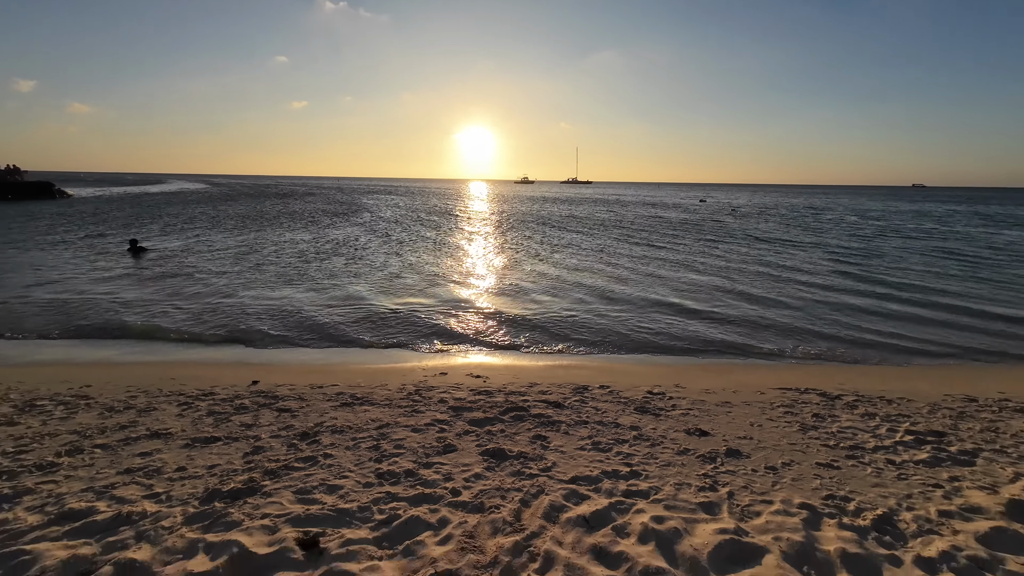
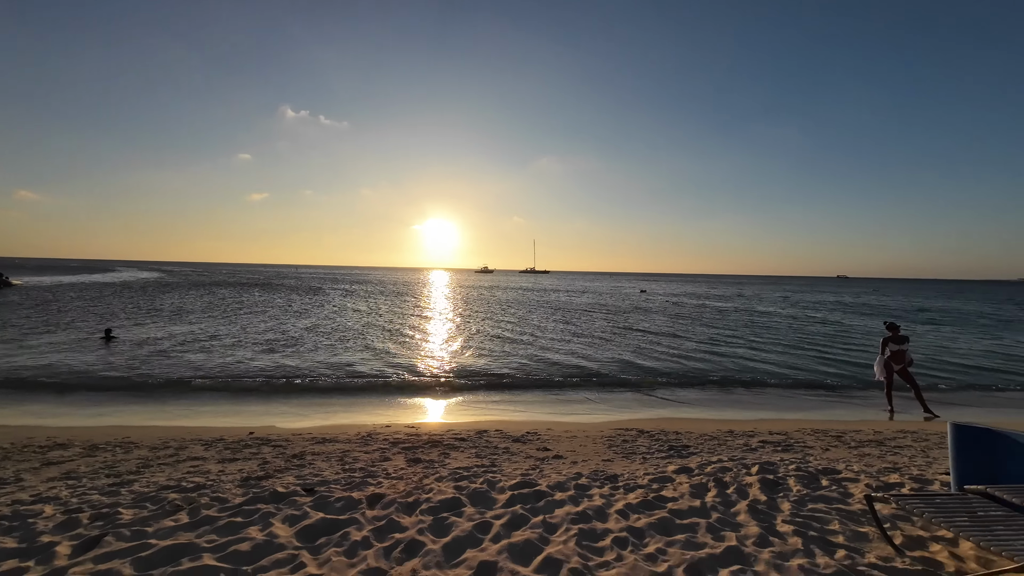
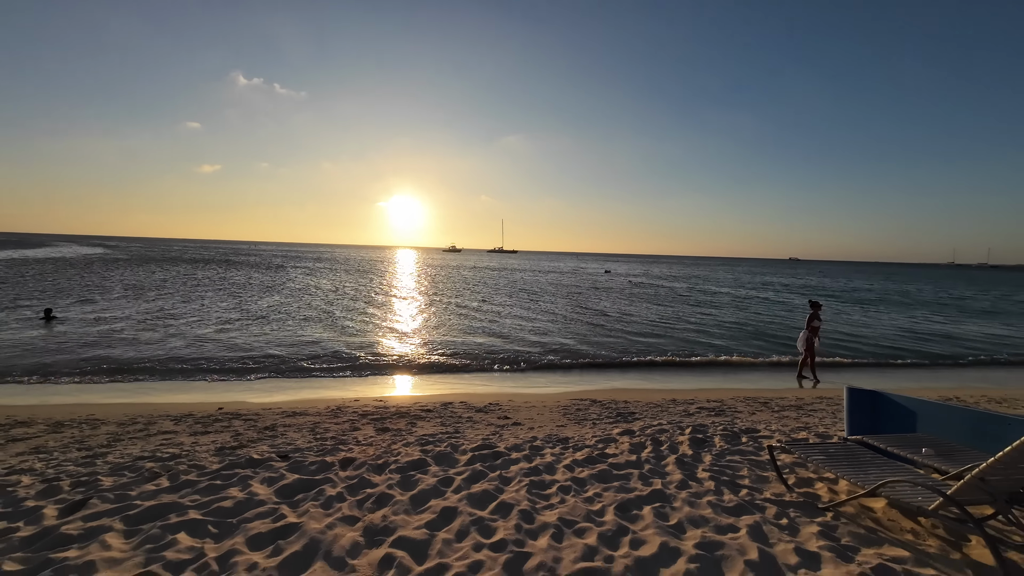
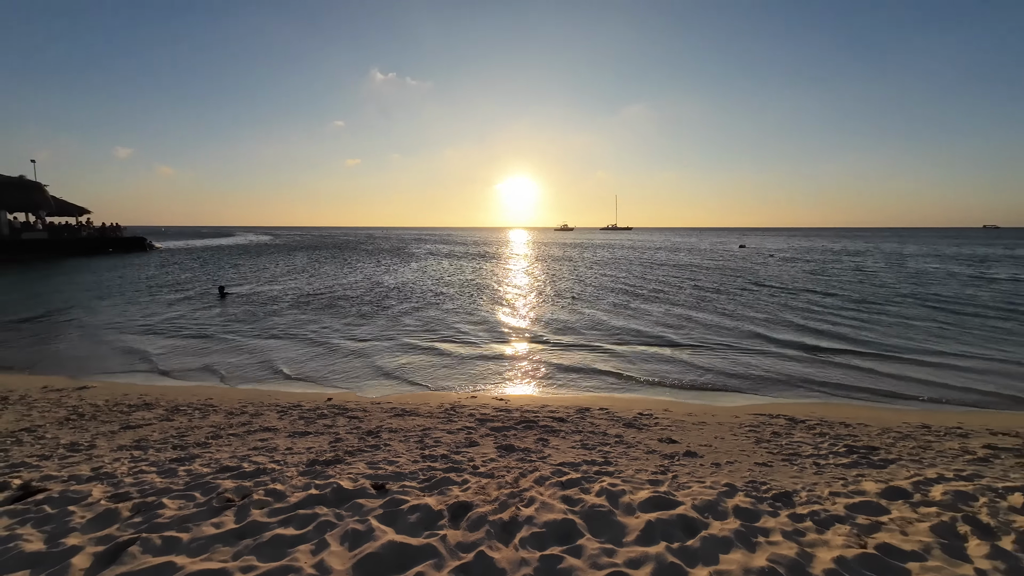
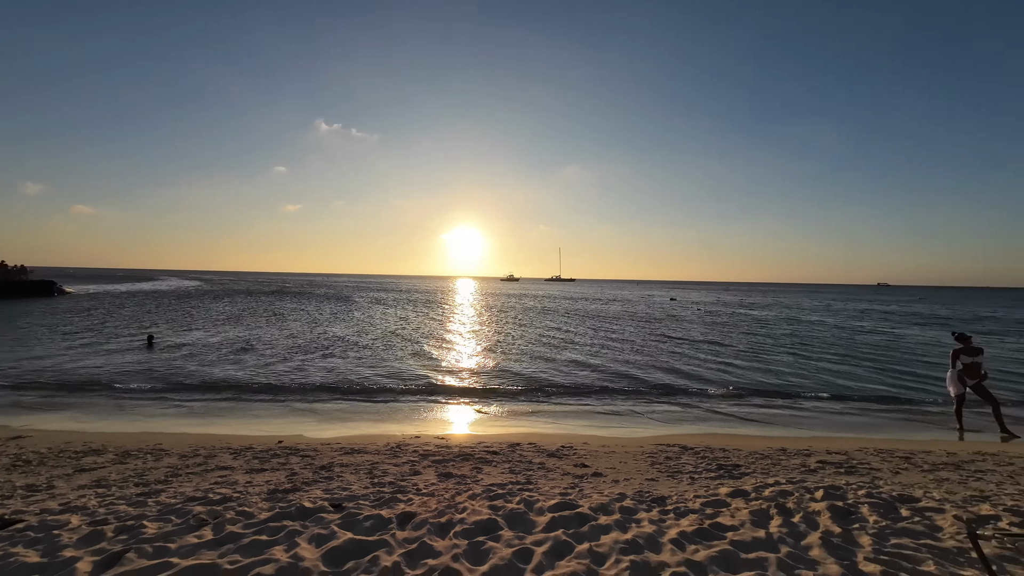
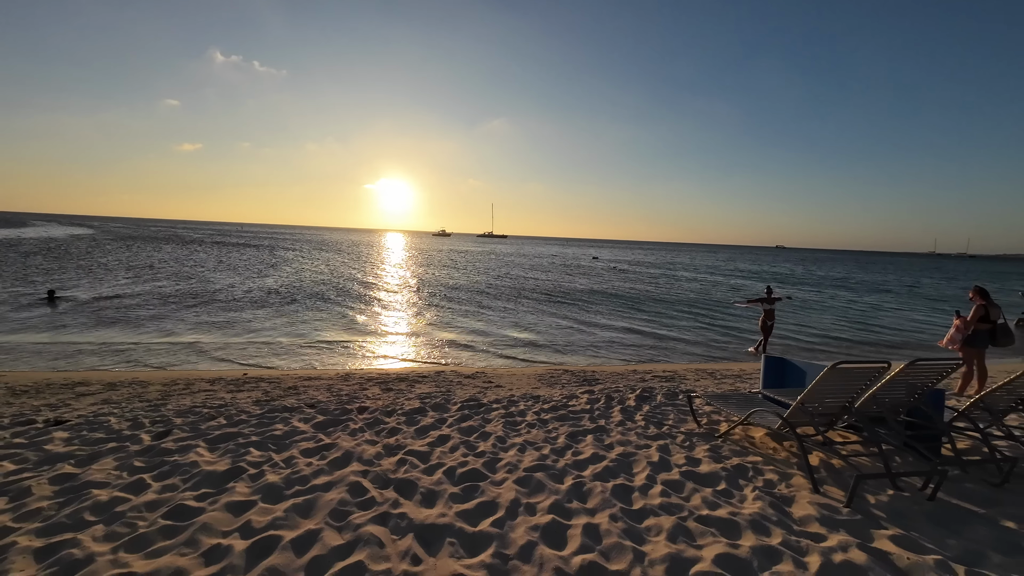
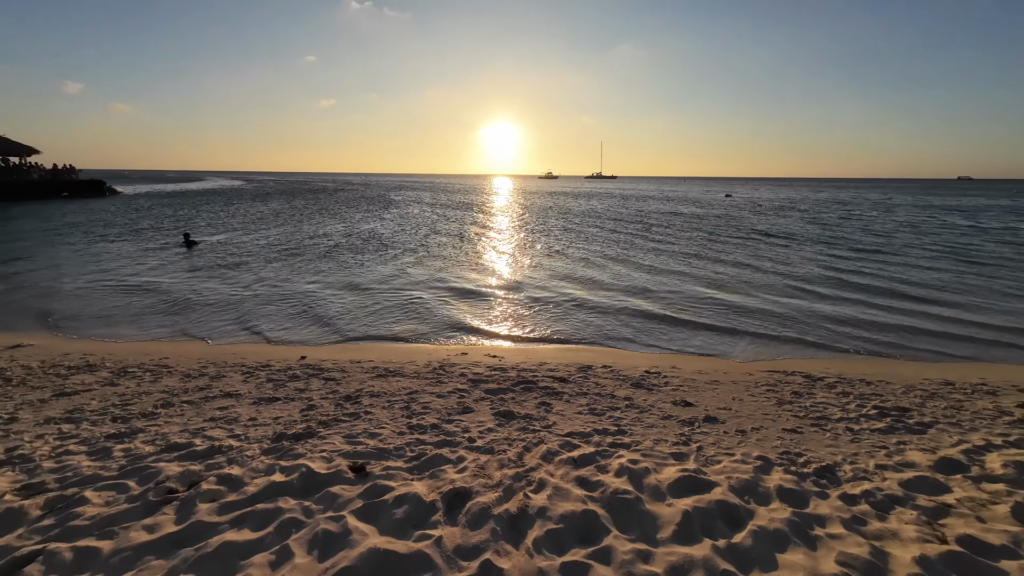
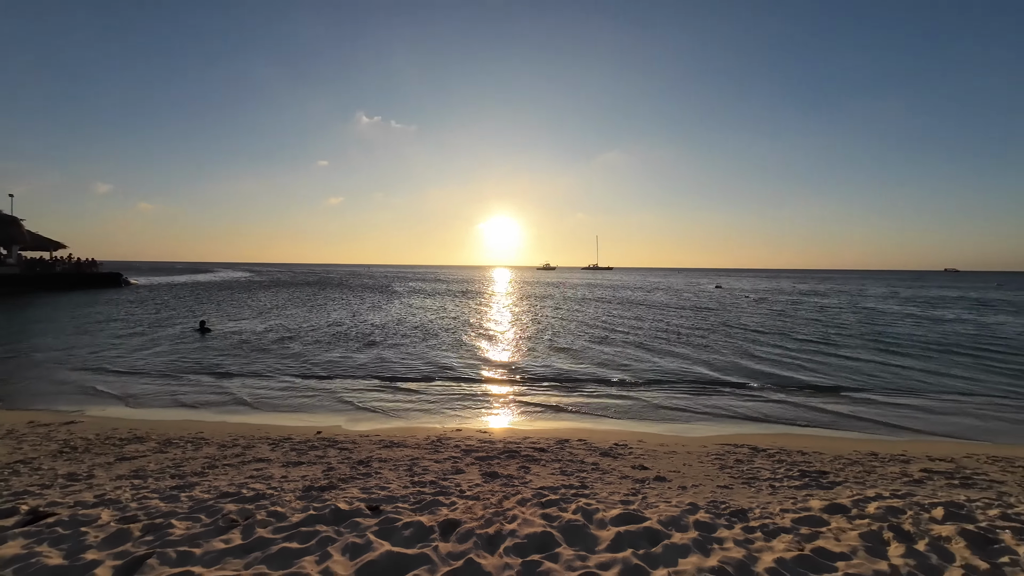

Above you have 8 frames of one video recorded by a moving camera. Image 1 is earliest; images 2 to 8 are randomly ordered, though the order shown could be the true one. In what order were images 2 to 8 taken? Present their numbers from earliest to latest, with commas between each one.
7, 4, 8, 5, 2, 3, 6
